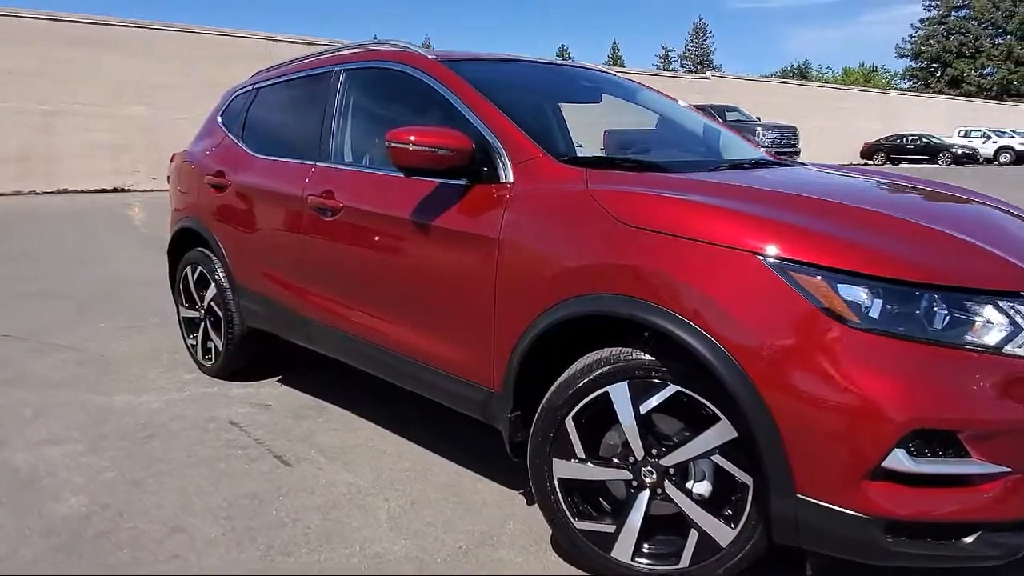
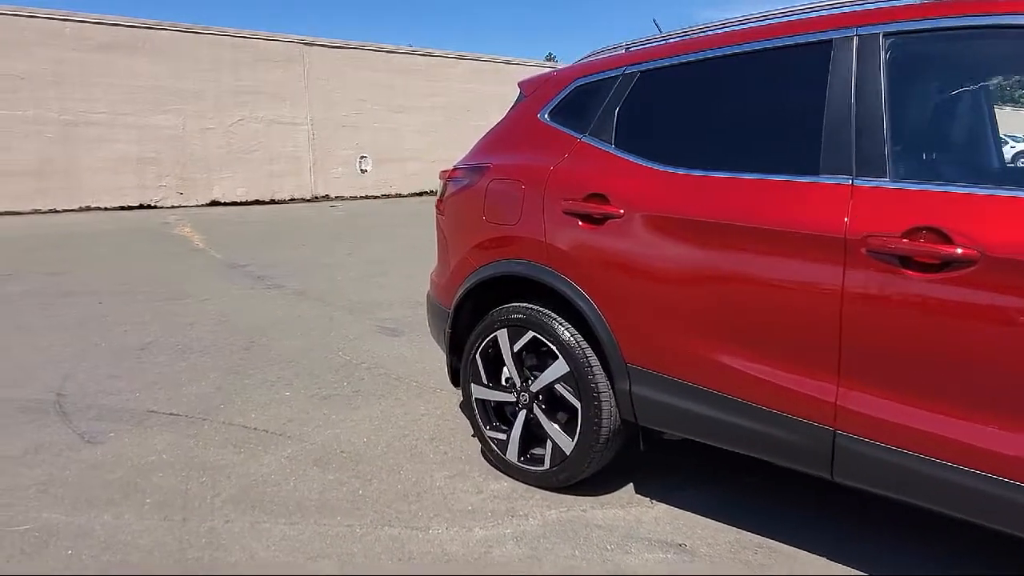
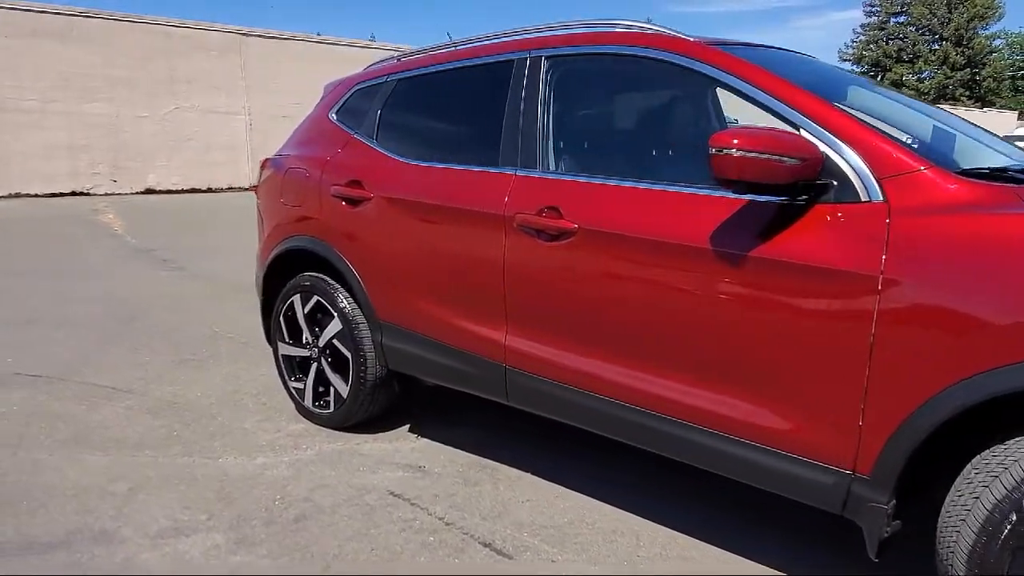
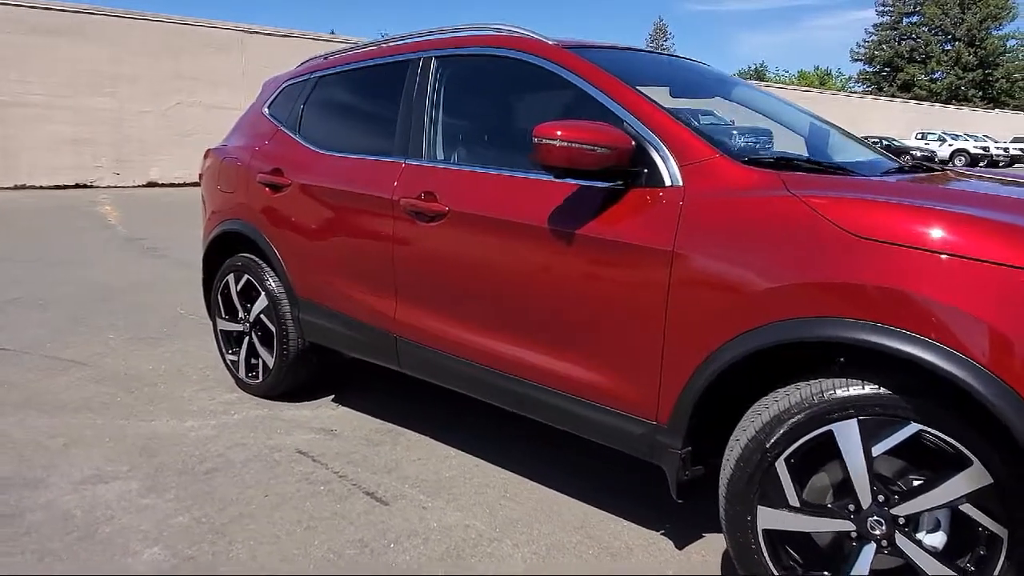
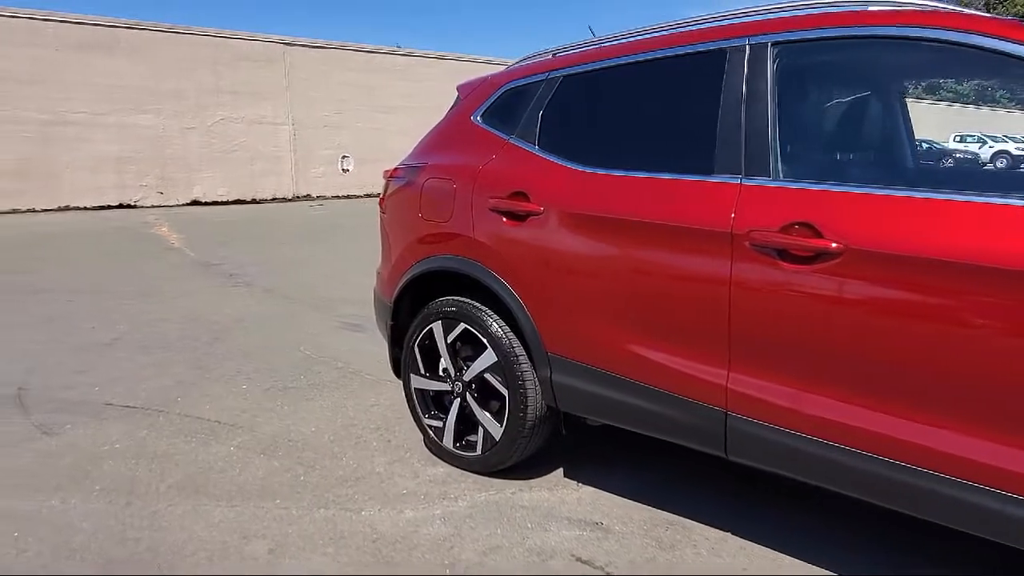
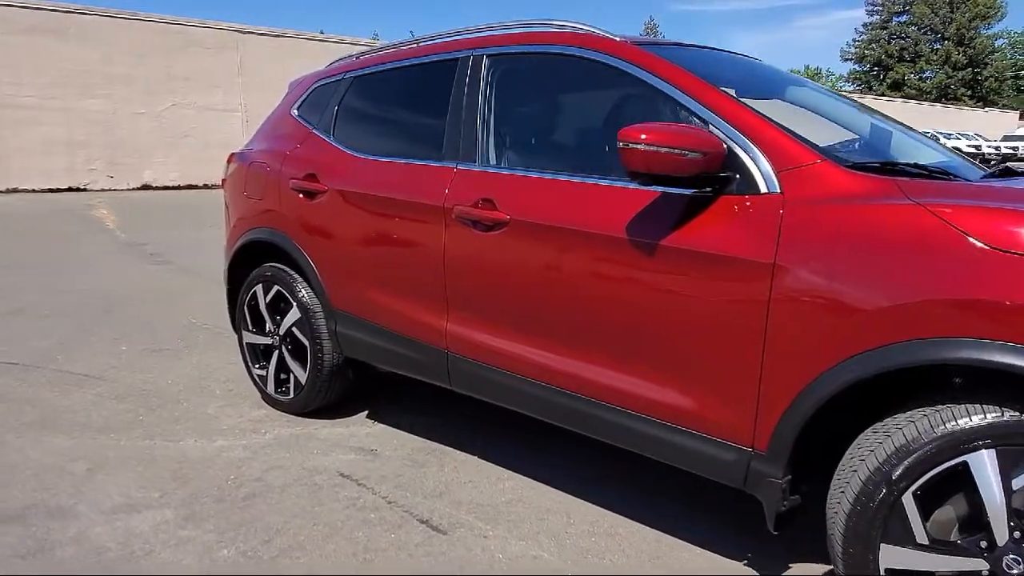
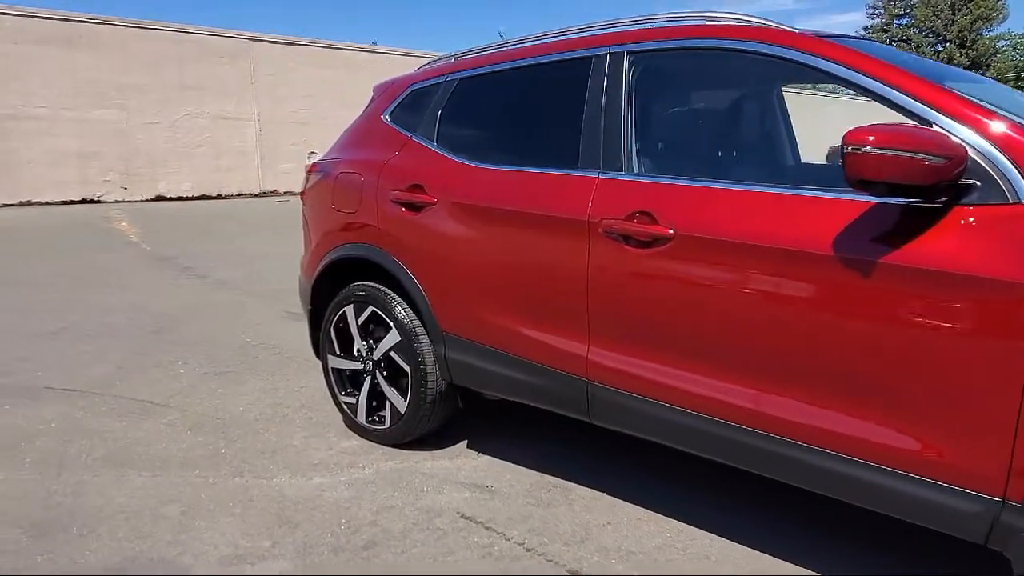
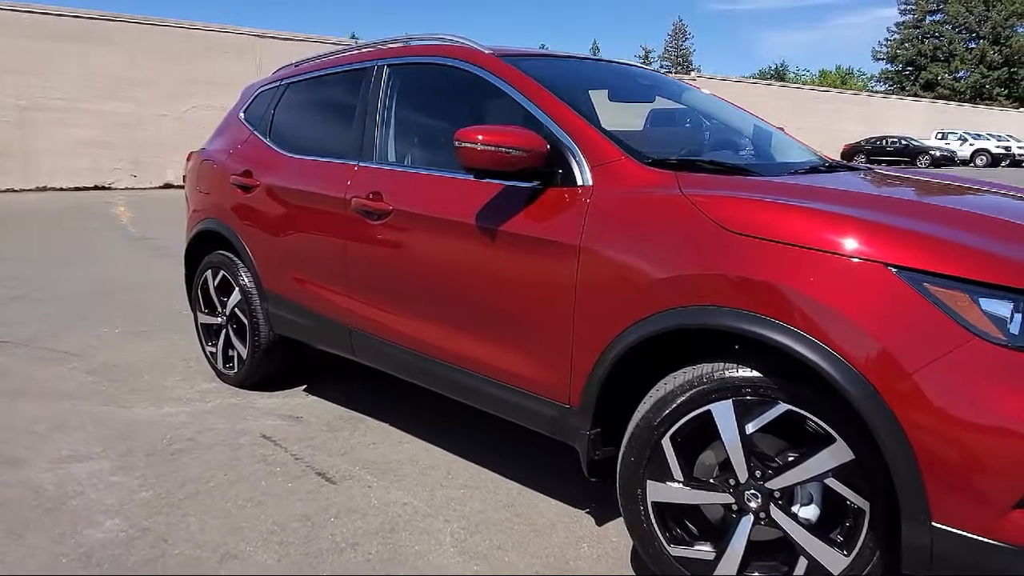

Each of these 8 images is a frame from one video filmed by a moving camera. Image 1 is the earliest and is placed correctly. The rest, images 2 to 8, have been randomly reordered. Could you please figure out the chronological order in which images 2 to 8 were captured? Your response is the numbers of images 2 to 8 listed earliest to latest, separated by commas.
8, 4, 6, 3, 7, 5, 2
